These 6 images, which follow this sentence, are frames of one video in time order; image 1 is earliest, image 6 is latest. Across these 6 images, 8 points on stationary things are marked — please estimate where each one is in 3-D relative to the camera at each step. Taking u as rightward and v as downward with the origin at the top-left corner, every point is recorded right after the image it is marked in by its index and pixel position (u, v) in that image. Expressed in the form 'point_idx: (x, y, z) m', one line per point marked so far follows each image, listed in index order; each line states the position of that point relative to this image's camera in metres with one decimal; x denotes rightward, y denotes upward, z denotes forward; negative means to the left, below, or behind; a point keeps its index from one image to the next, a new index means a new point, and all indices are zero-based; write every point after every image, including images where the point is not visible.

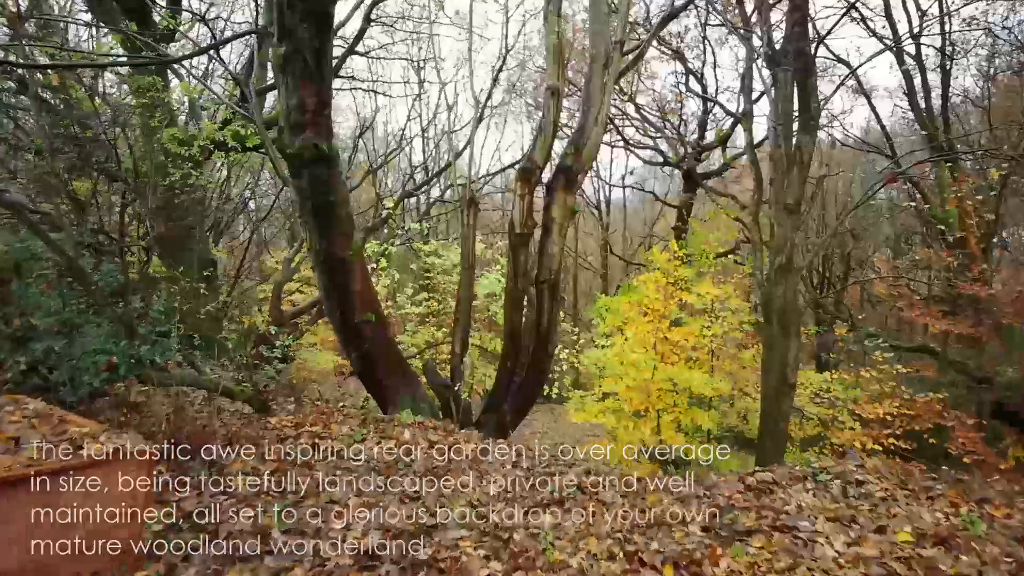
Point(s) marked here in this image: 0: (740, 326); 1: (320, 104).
0: (+4.1, -0.7, +11.7) m
1: (-1.4, +1.3, +4.8) m
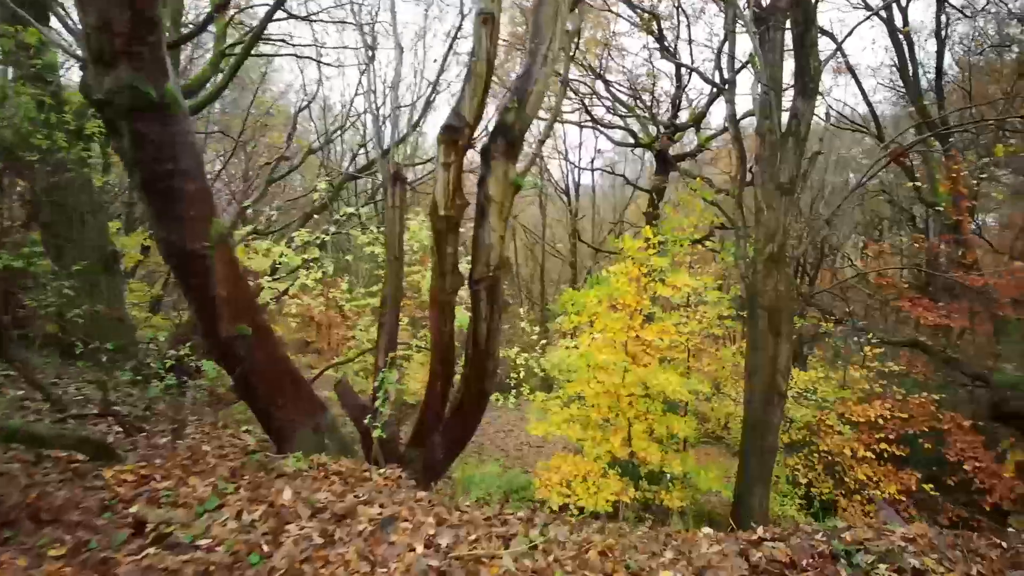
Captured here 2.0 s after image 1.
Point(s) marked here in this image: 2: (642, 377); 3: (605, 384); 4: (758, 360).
0: (+3.3, -0.5, +10.5) m
1: (-1.9, +1.3, +3.3) m
2: (+1.8, -1.3, +9.3) m
3: (+1.4, -1.4, +9.5) m
4: (+3.1, -0.9, +8.2) m
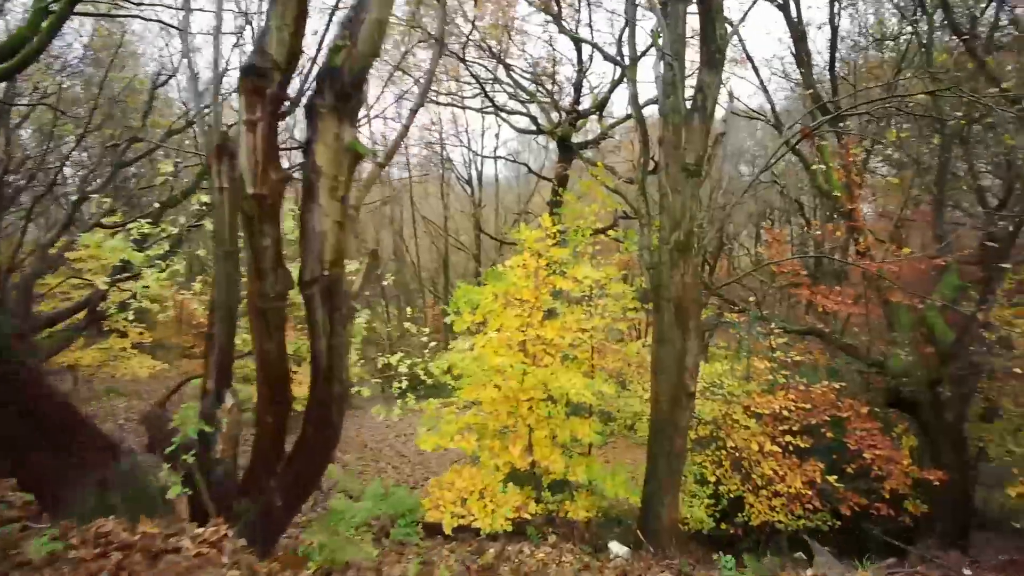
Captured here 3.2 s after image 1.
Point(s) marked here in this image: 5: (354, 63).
0: (+1.7, -0.4, +9.8) m
1: (-2.5, +1.3, +2.0) m
2: (+0.4, -1.2, +8.5) m
3: (-0.1, -1.3, +8.6) m
4: (+1.8, -0.8, +7.5) m
5: (-0.7, +1.1, +3.1) m
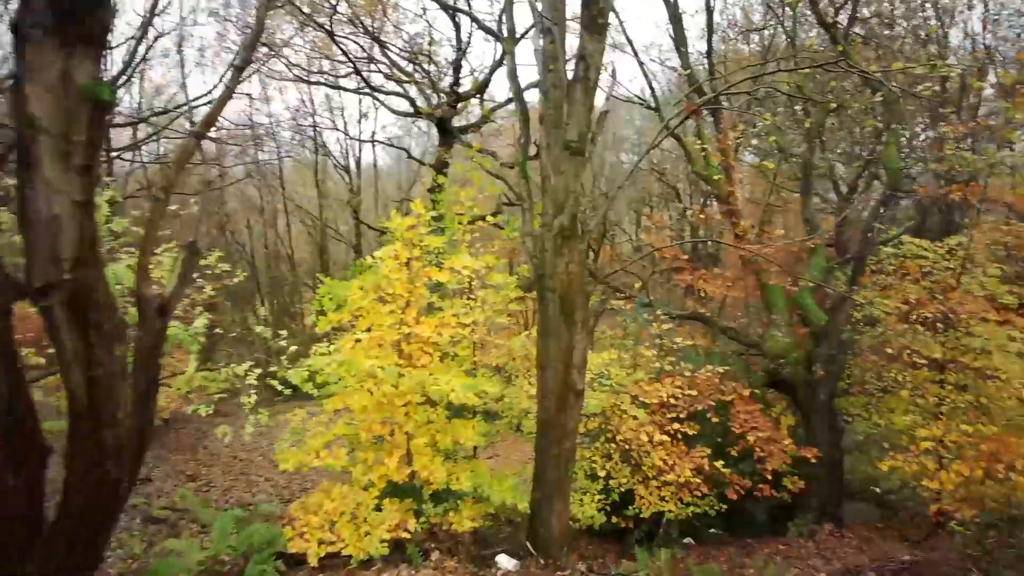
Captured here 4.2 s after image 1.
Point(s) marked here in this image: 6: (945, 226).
0: (-0.1, -0.3, +9.2) m
1: (-2.9, +1.2, +0.7) m
2: (-1.1, -1.1, +7.7) m
3: (-1.6, -1.3, +7.7) m
4: (+0.4, -0.7, +6.9) m
5: (-1.4, +1.0, +2.2) m
6: (+9.2, +1.3, +13.9) m
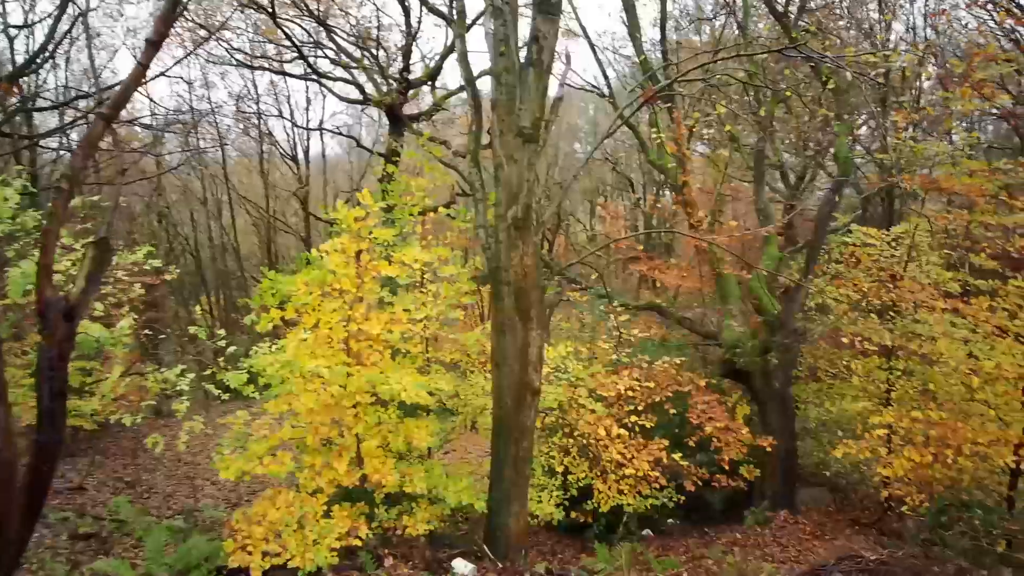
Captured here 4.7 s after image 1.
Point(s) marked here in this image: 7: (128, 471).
0: (-0.7, -0.2, +8.9) m
1: (-3.0, +1.1, +0.2) m
2: (-1.6, -1.0, +7.3) m
3: (-2.1, -1.2, +7.3) m
4: (-0.1, -0.6, +6.7) m
5: (-1.5, +1.0, +1.8) m
6: (+8.2, +1.6, +14.2) m
7: (-7.8, -3.7, +13.2) m
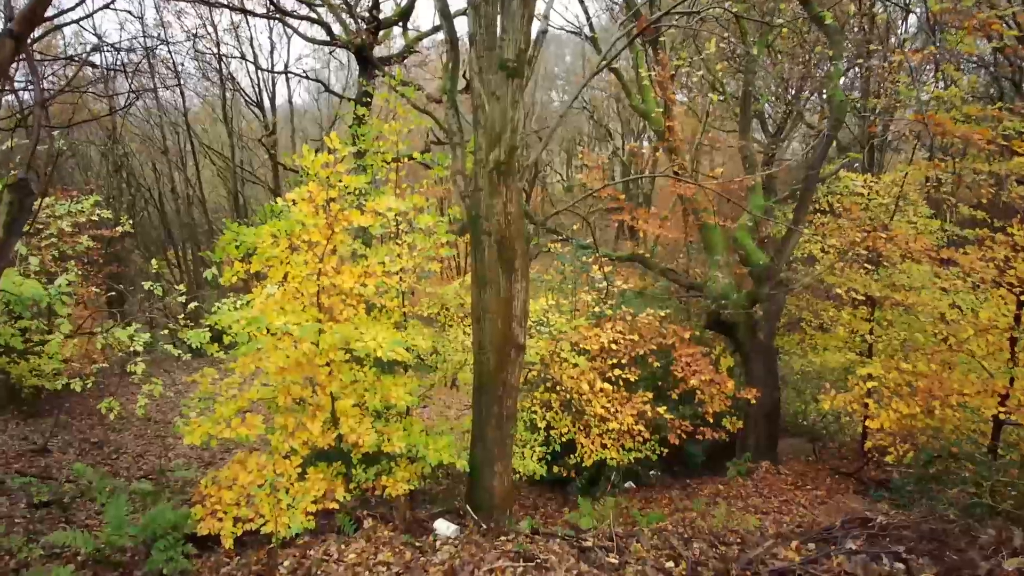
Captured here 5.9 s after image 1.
0: (-1.0, +0.5, +8.4) m
1: (-2.9, +1.1, -0.4) m
2: (-1.8, -0.5, +6.9) m
3: (-2.3, -0.7, +6.9) m
4: (-0.2, -0.2, +6.3) m
5: (-1.5, +1.1, +1.2) m
6: (+7.7, +2.7, +13.9) m
7: (-8.2, -2.8, +12.8) m
